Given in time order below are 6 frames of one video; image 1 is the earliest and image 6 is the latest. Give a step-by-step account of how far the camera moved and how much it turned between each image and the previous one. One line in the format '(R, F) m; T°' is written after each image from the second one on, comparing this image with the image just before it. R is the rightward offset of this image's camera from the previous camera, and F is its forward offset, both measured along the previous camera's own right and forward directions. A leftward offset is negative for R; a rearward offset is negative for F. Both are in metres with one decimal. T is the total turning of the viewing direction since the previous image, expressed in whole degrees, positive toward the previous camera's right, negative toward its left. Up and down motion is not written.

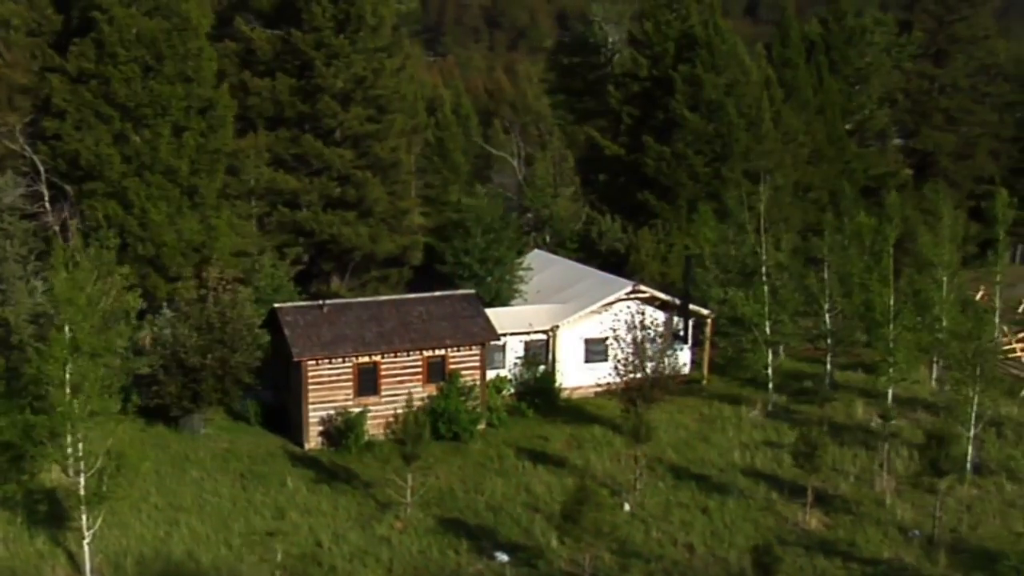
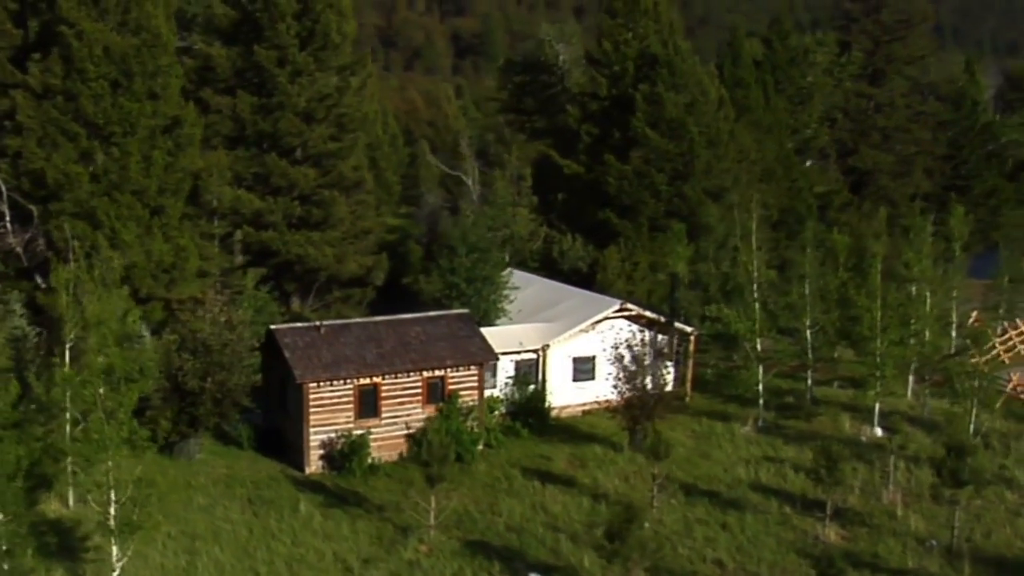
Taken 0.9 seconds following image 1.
(-2.5, +0.3) m; +5°
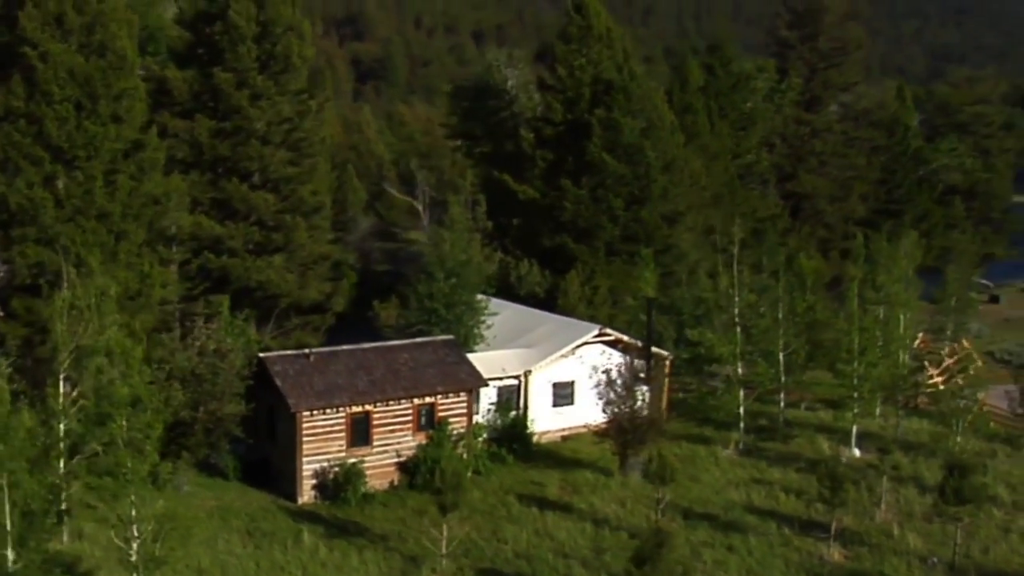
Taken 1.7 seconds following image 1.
(-2.1, +0.2) m; +5°
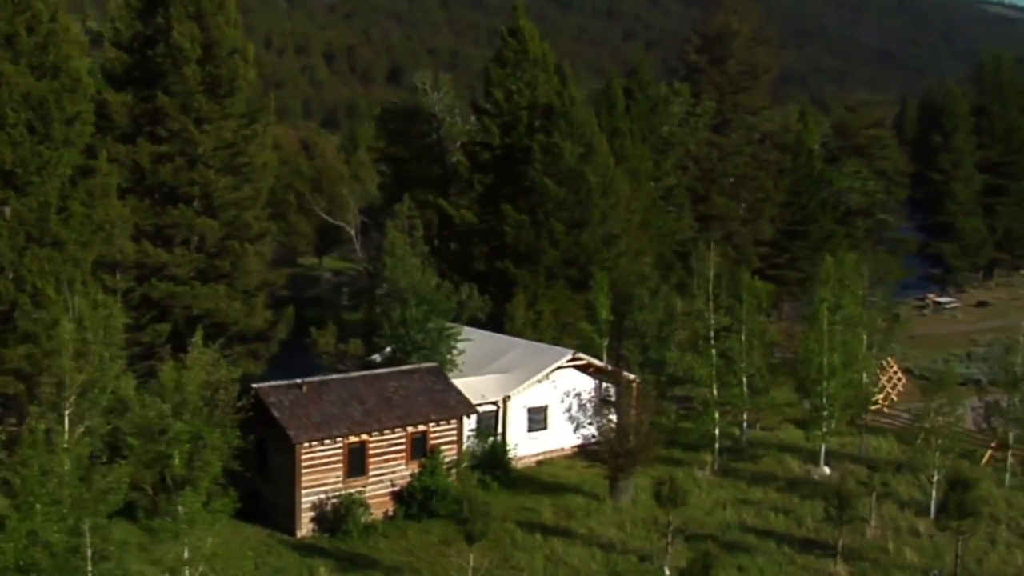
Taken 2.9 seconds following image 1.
(-3.1, +0.3) m; +7°
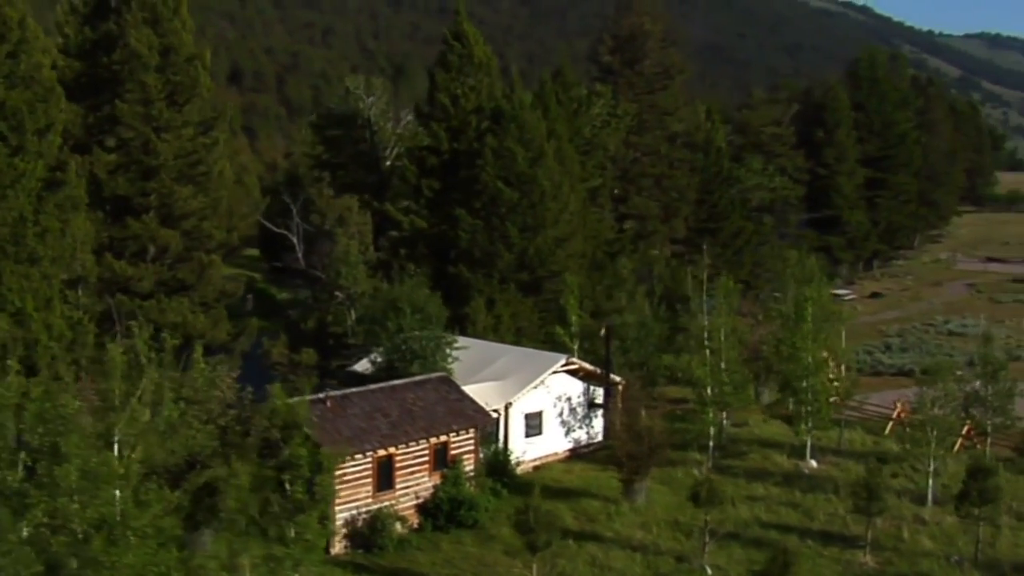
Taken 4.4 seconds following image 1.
(-3.8, +0.3) m; +8°
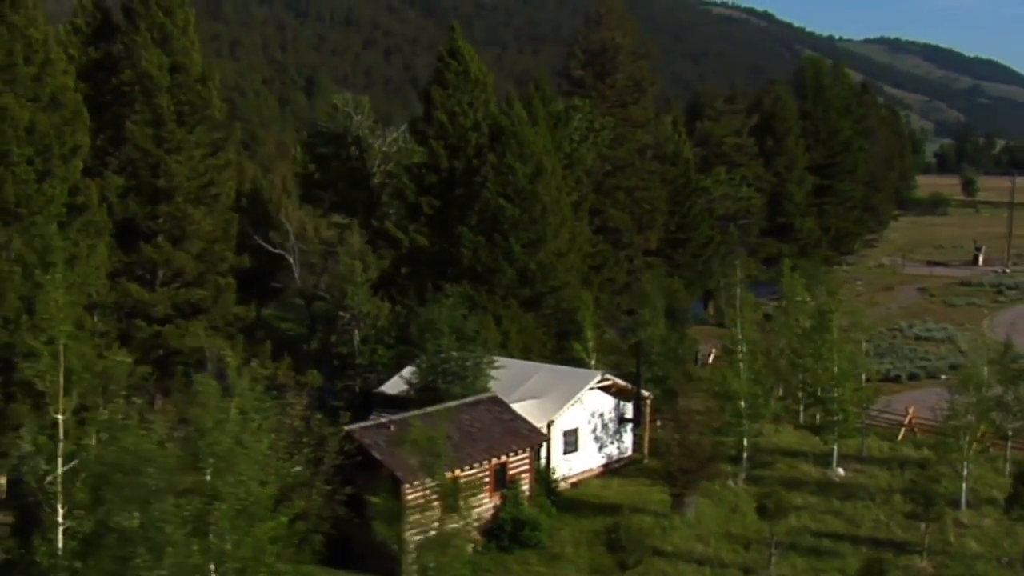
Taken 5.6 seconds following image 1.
(-3.0, +0.1) m; +5°
